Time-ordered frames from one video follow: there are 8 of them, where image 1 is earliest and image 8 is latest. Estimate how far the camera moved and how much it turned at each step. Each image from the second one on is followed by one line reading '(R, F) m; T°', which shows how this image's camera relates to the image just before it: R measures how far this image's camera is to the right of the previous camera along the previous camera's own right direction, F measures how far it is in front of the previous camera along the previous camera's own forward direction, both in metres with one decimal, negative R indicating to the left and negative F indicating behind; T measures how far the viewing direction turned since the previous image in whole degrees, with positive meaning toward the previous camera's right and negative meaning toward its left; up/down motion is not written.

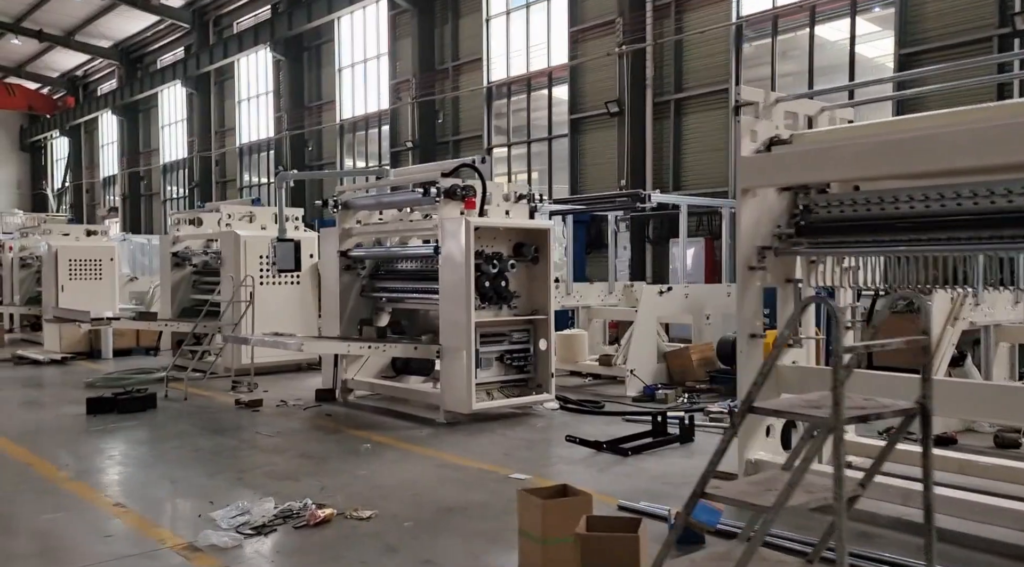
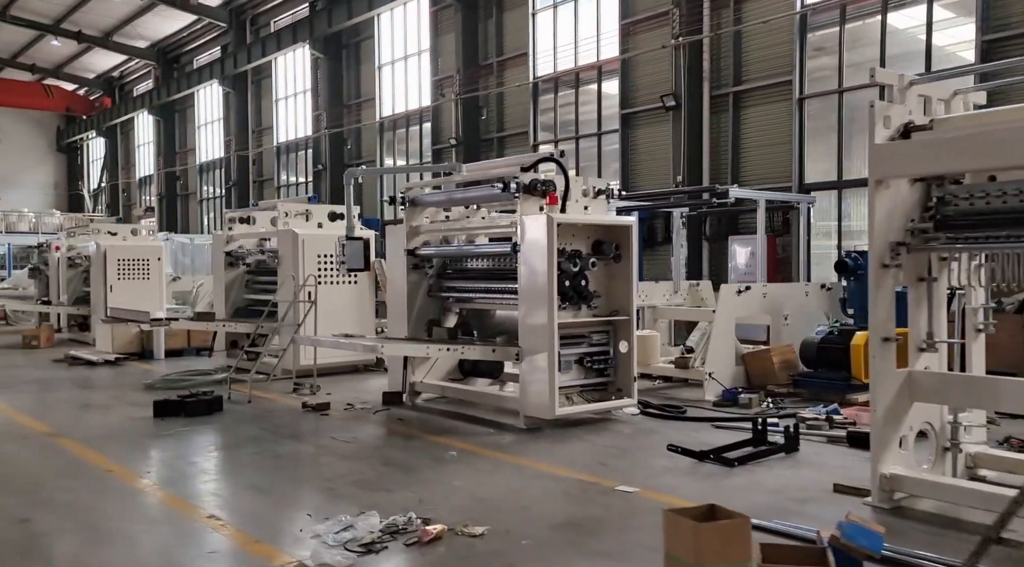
(-0.4, +0.2) m; -2°
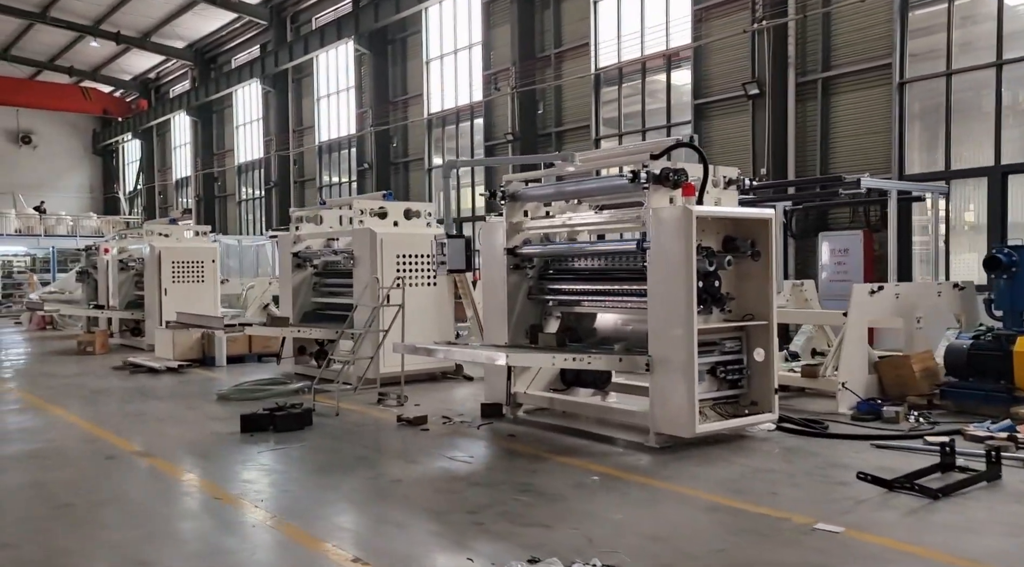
(-0.6, +0.6) m; -2°
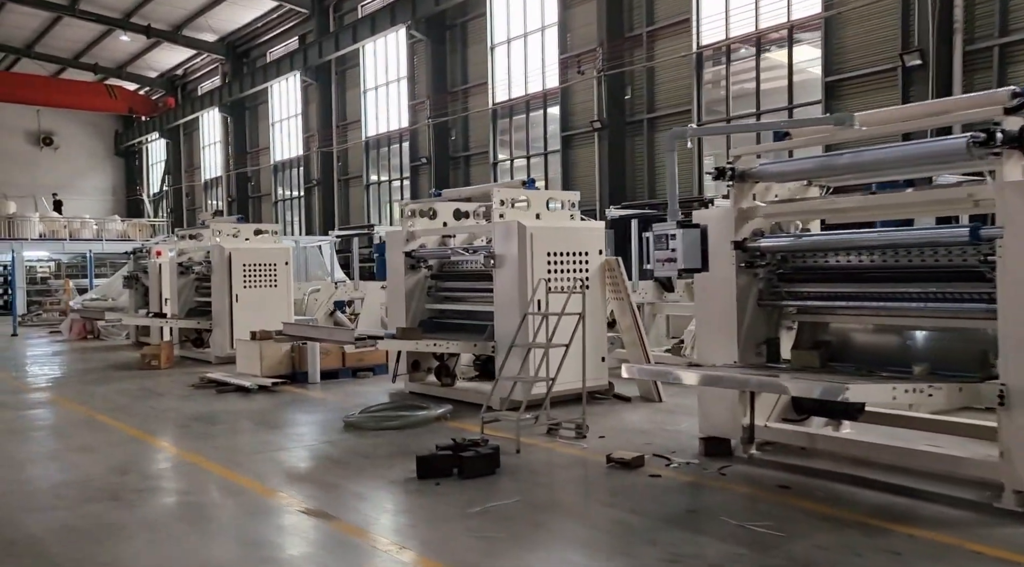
(-1.2, +1.3) m; -1°
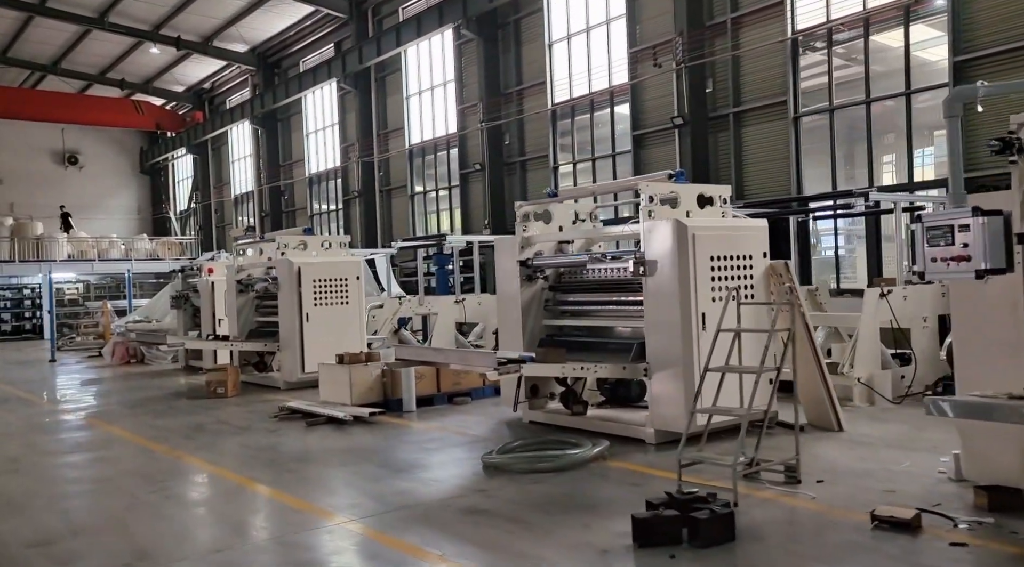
(-0.9, +1.0) m; -1°
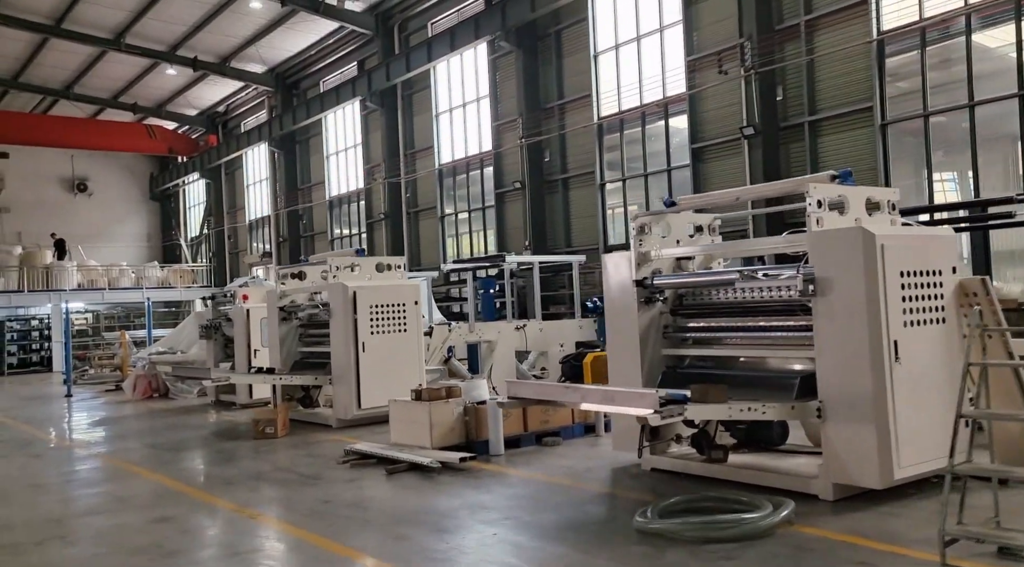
(-0.8, +1.0) m; 0°
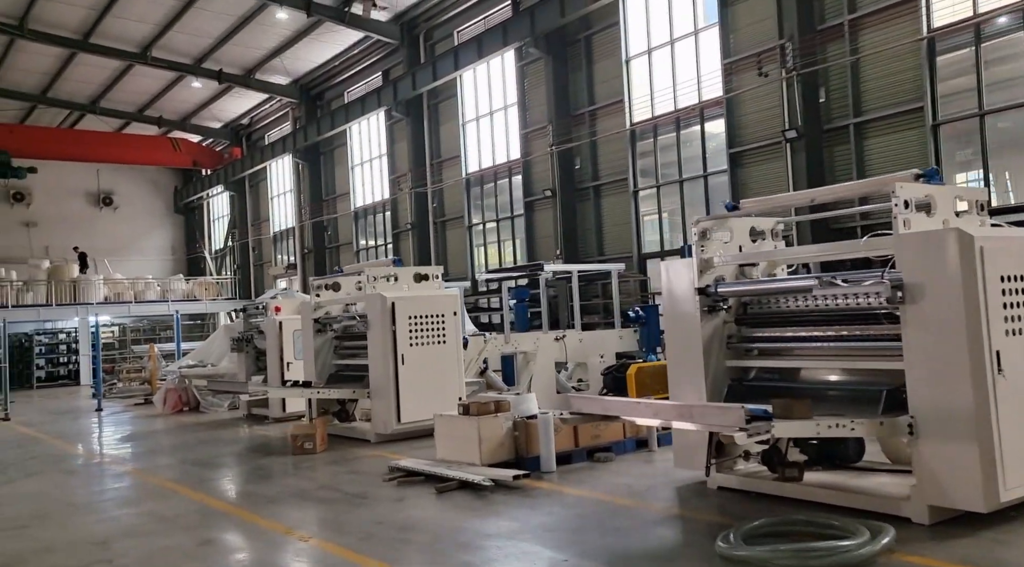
(-0.2, +0.3) m; -1°
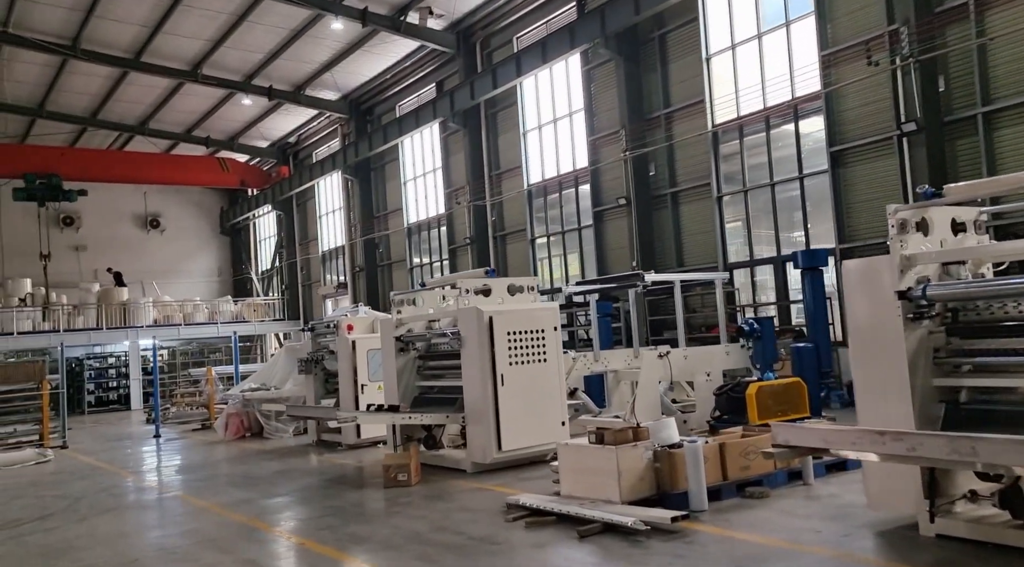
(-0.7, +0.9) m; -2°
